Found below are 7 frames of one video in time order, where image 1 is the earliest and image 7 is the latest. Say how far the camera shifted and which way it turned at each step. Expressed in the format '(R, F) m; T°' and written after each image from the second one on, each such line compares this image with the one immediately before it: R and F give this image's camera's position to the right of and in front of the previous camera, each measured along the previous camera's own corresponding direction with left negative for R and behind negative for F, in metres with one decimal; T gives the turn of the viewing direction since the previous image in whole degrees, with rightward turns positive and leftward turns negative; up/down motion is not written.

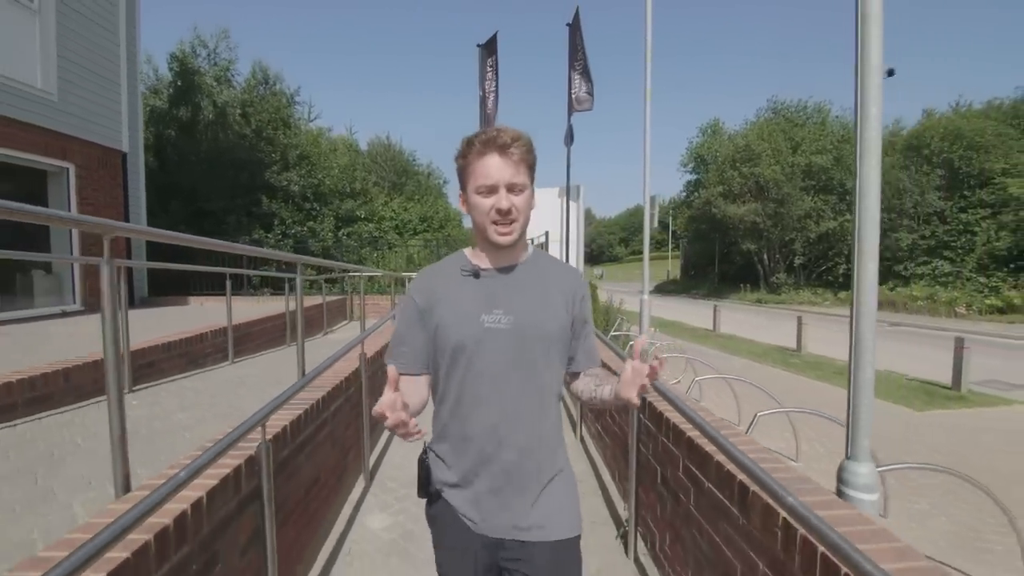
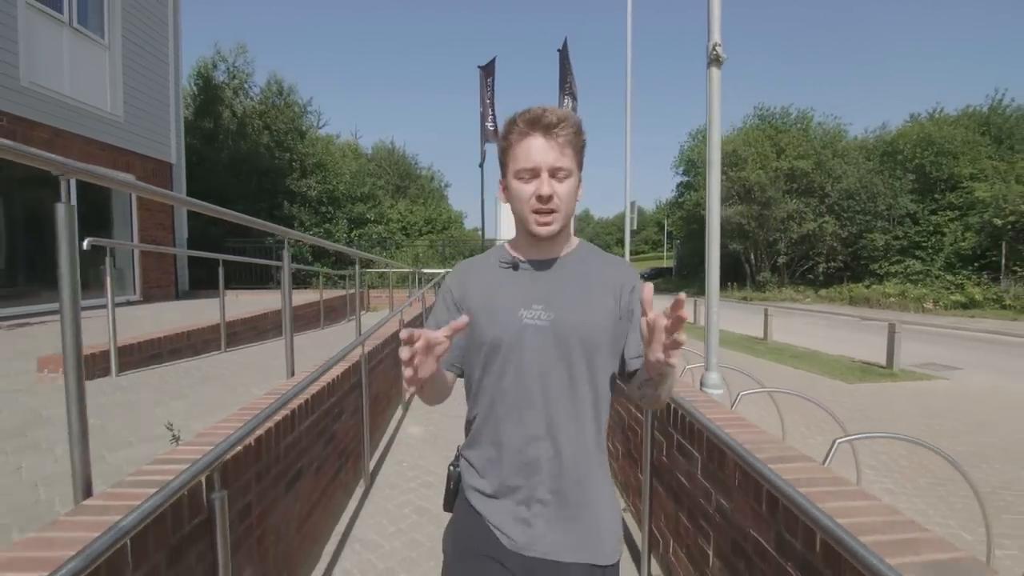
(+0.1, -1.7) m; 0°
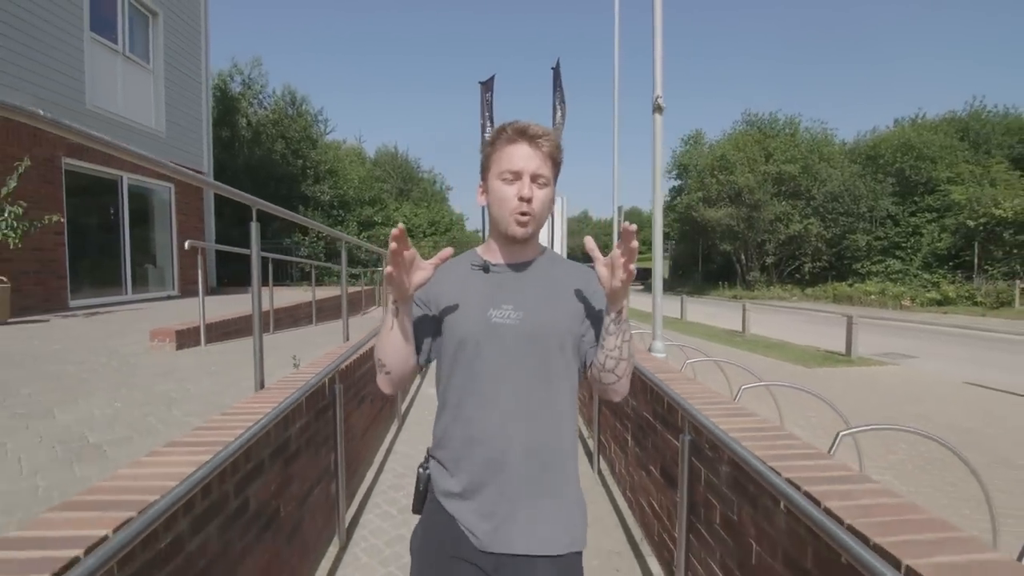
(+0.1, -1.4) m; 0°
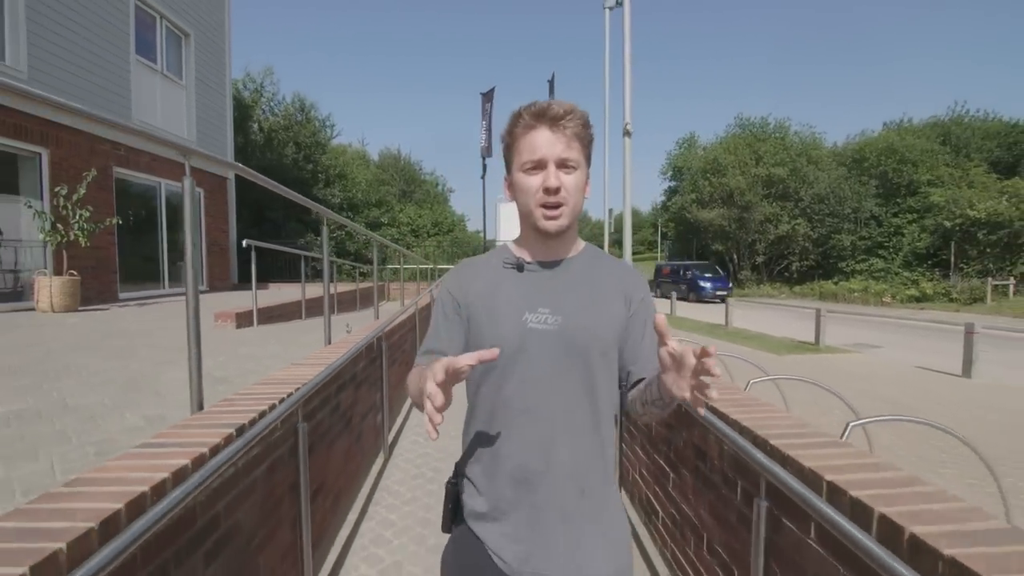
(0.0, -1.3) m; 0°
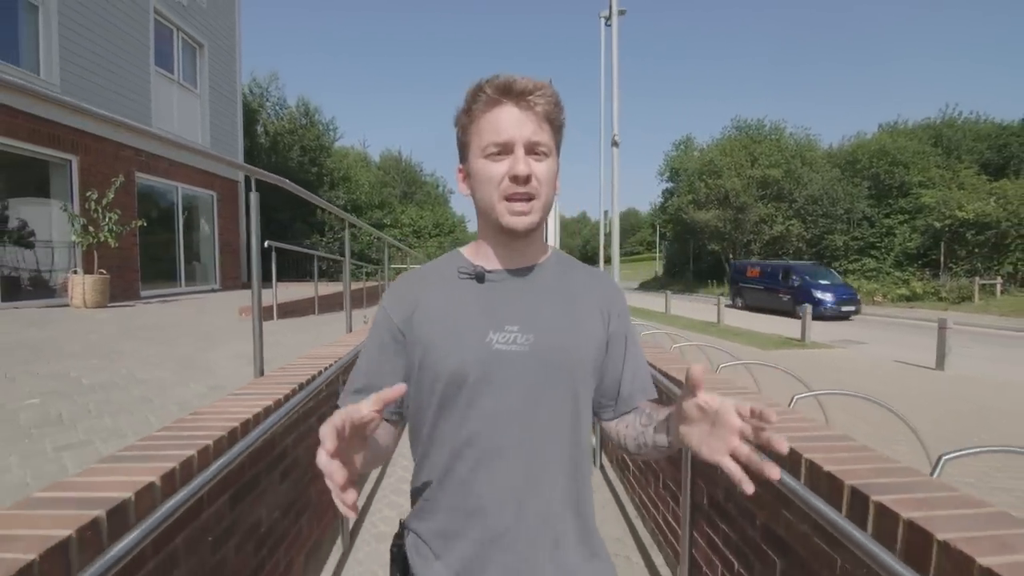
(0.0, -0.7) m; 0°
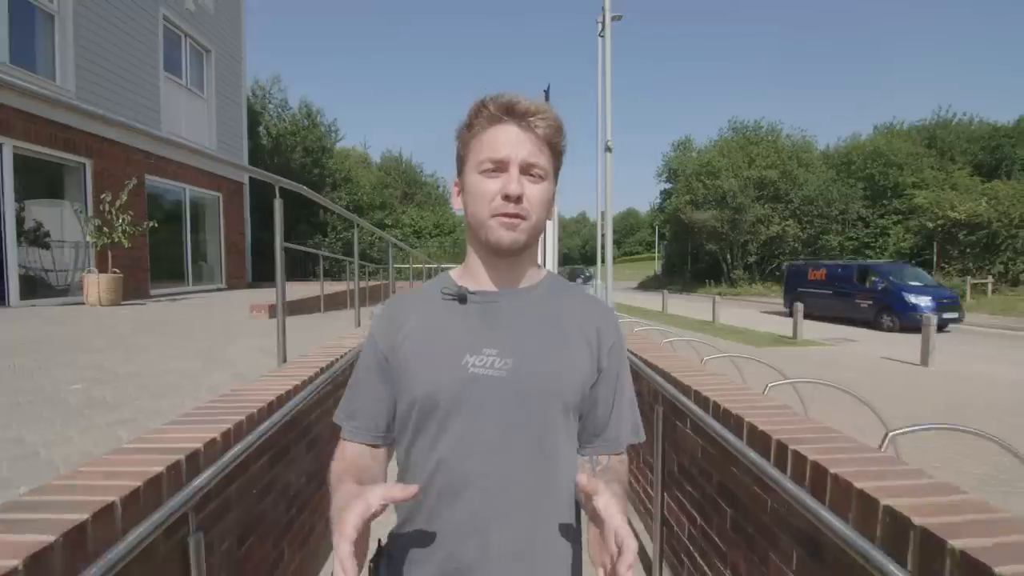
(0.0, -0.4) m; 0°
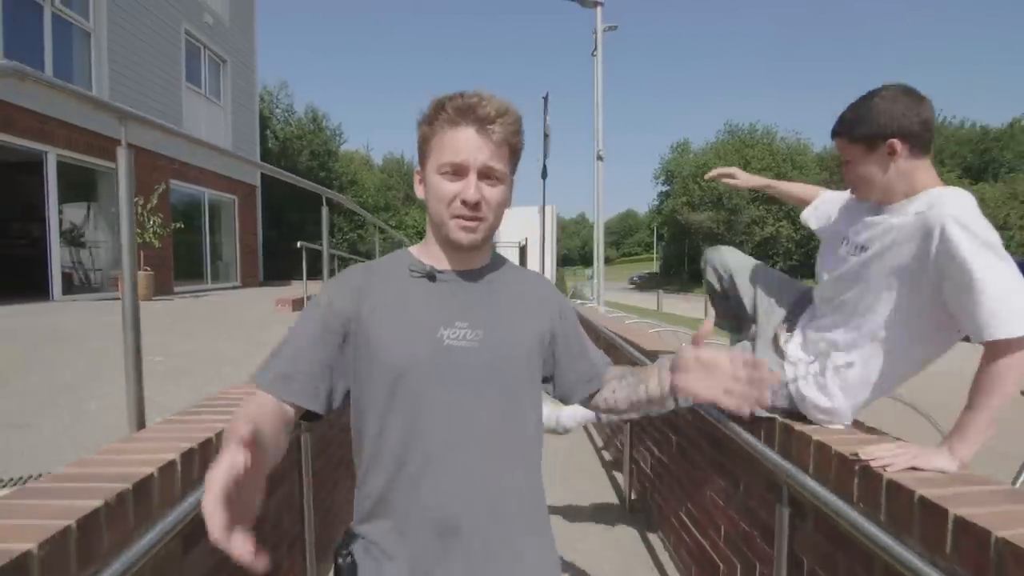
(0.0, -0.8) m; 0°
